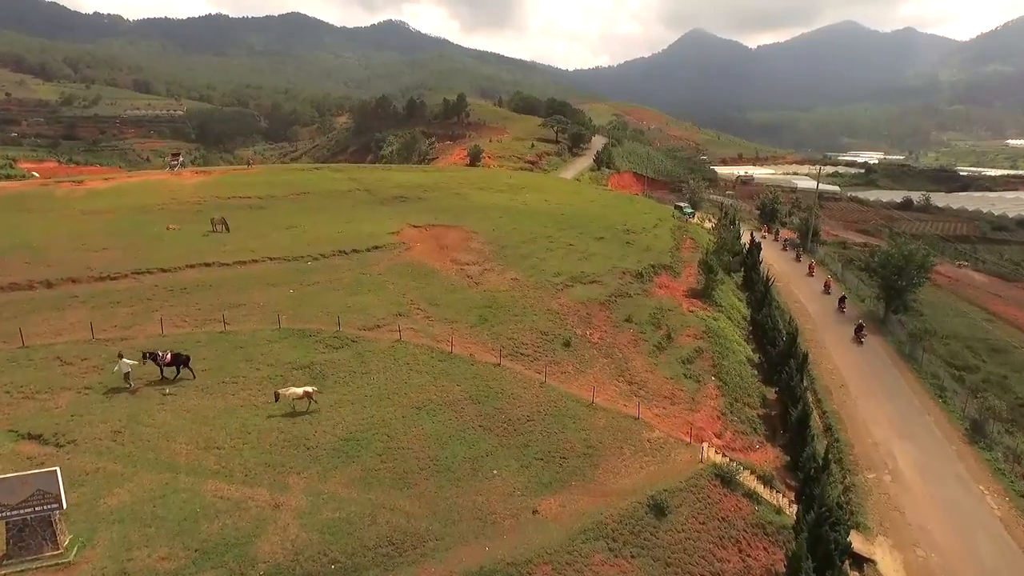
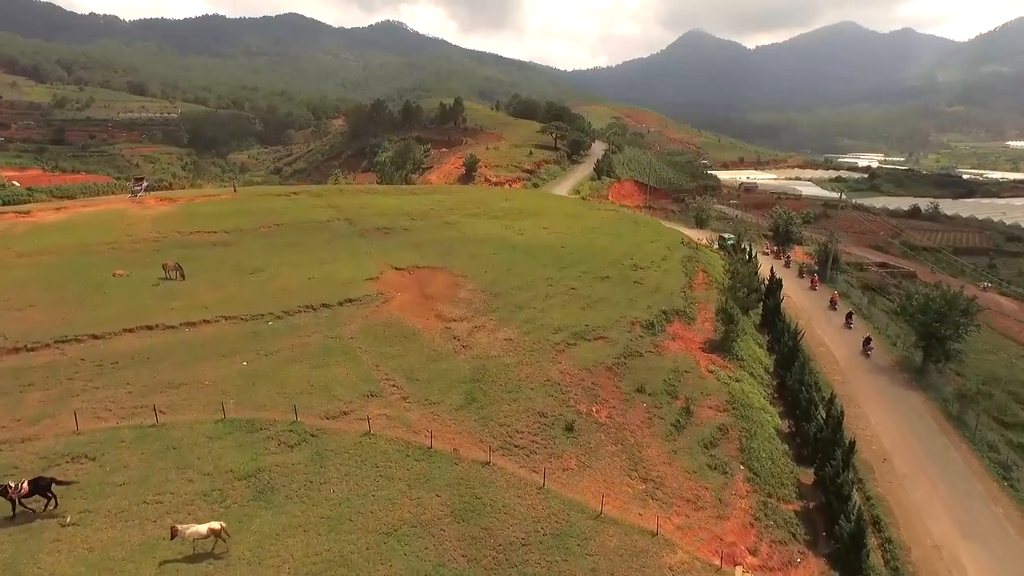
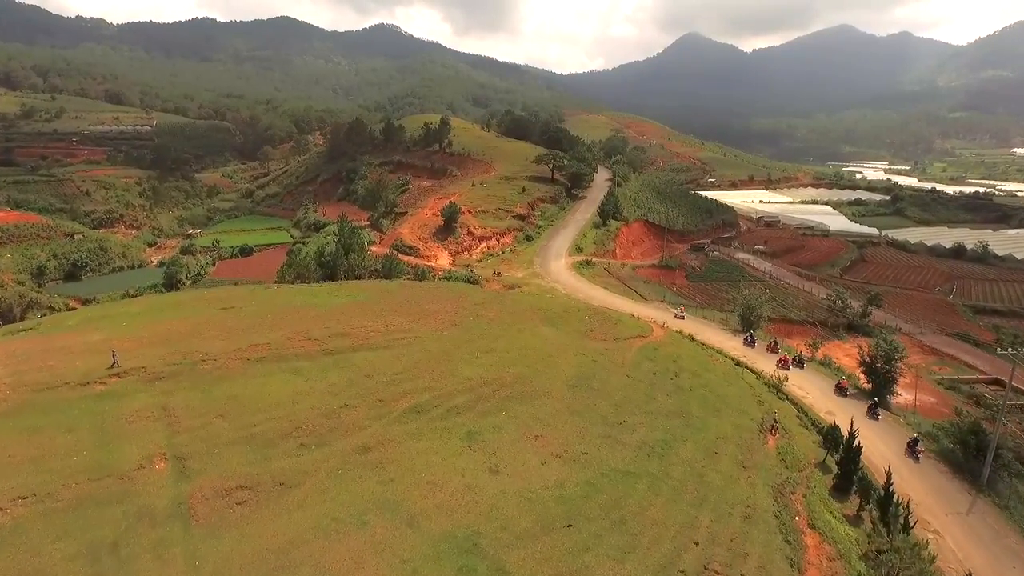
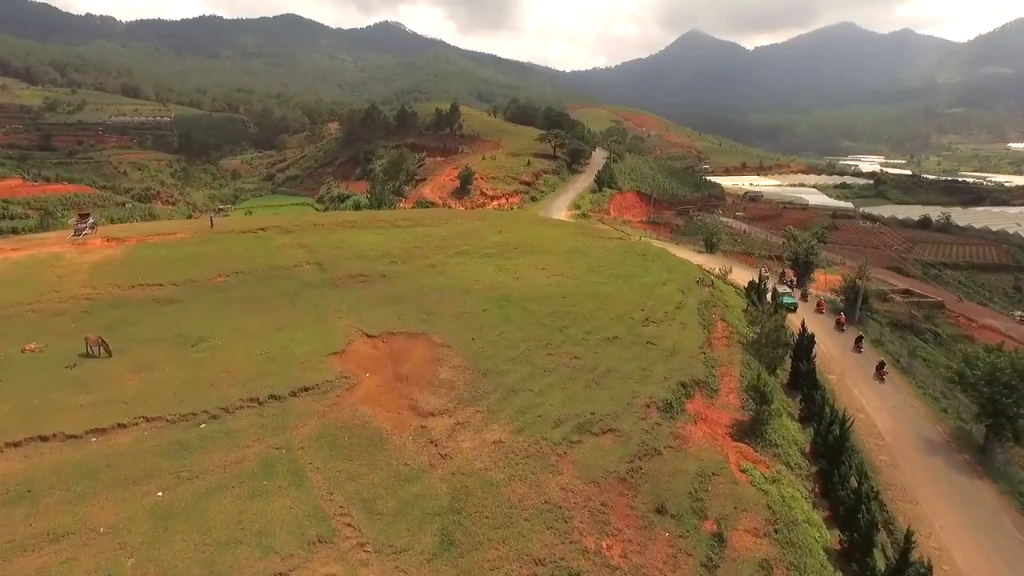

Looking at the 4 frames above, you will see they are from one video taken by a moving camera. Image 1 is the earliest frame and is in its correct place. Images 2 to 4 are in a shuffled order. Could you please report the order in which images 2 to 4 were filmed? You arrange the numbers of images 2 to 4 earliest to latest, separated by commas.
2, 4, 3
